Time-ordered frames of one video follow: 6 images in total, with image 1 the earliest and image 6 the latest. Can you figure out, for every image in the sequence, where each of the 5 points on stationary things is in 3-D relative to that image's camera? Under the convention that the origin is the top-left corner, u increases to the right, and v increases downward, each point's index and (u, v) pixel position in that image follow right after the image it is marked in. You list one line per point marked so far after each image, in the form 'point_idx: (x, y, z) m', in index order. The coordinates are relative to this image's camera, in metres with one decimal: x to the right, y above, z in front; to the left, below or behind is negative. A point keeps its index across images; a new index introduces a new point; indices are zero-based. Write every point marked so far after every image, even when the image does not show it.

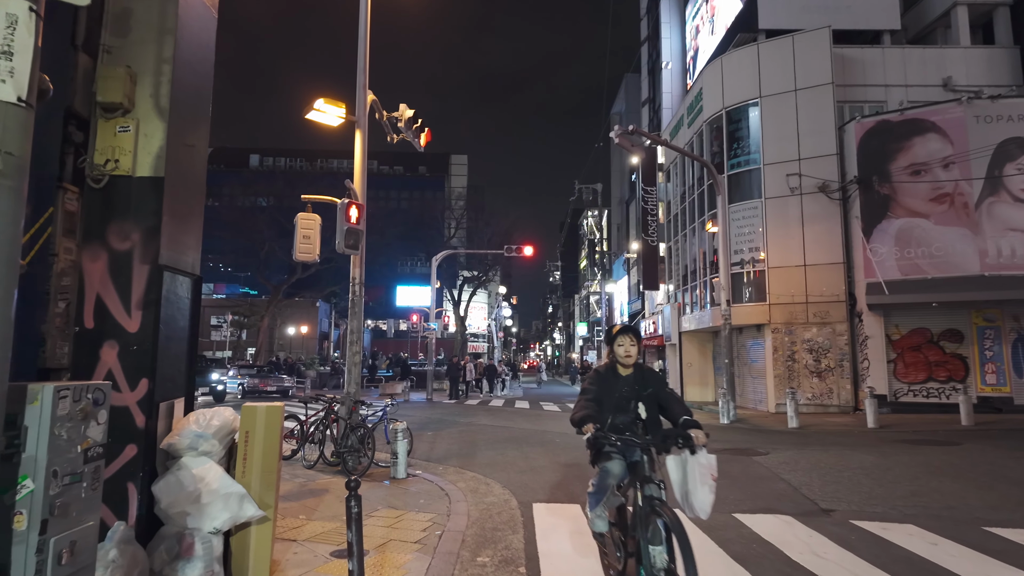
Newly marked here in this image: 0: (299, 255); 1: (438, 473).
0: (-3.6, +0.6, +10.0) m
1: (-1.2, -3.0, +9.5) m
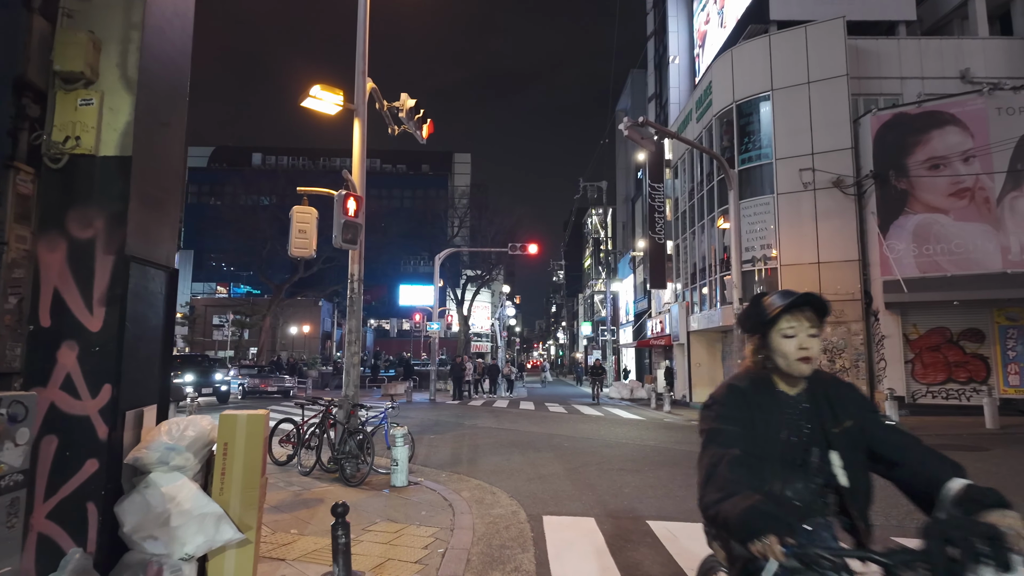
0: (-3.5, +0.6, +9.5) m
1: (-1.1, -2.9, +9.0) m
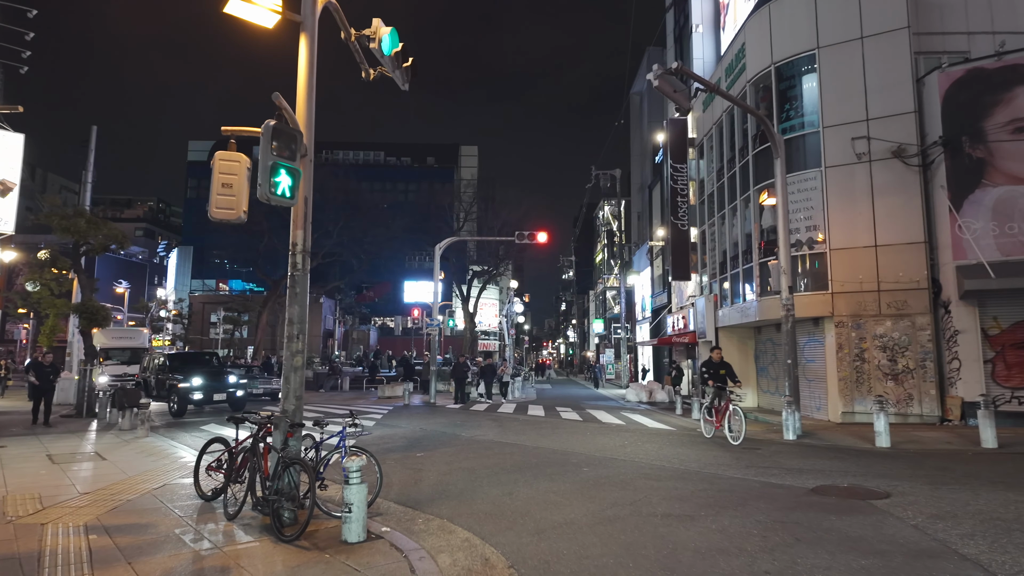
0: (-3.5, +0.9, +7.0) m
1: (-1.1, -2.6, +6.4) m
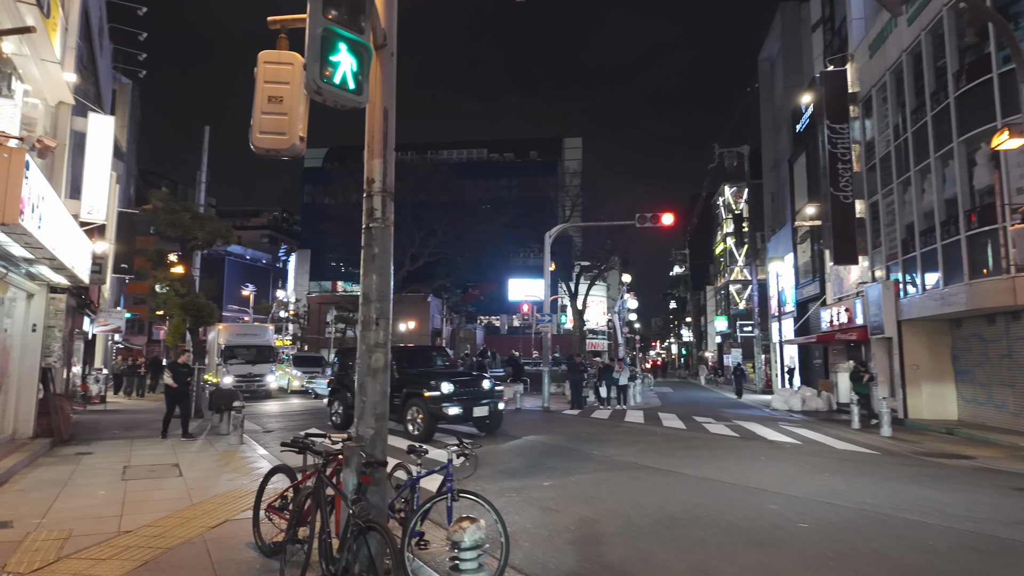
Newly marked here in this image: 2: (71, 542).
0: (-2.0, +1.2, +4.7) m
1: (+0.4, -2.3, +3.7) m
2: (-4.3, -2.5, +5.8) m
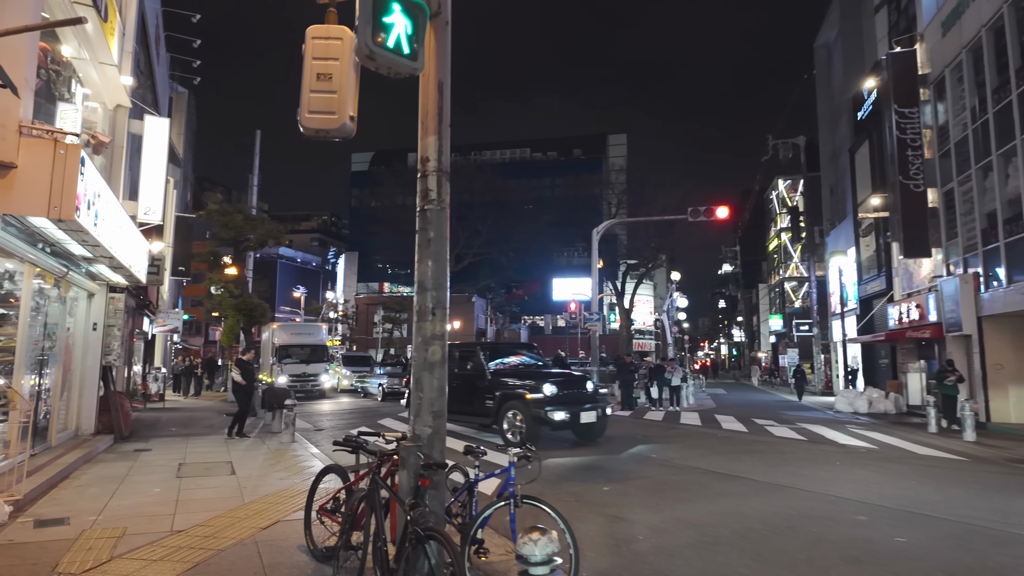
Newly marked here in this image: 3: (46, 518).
0: (-1.5, +1.3, +4.4) m
1: (+0.8, -2.2, +3.3) m
2: (-3.7, -2.4, +5.7) m
3: (-5.0, -2.5, +6.4) m
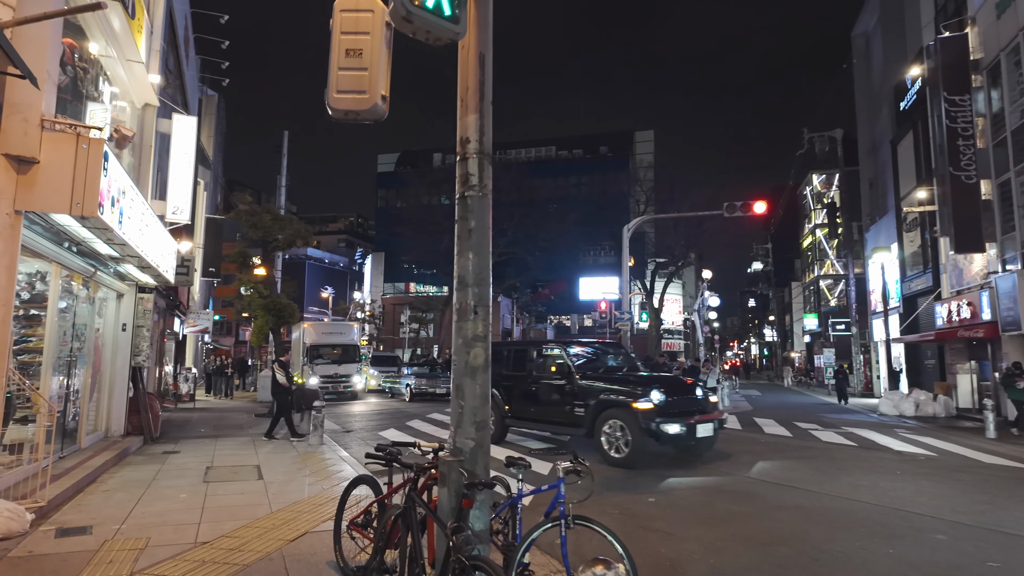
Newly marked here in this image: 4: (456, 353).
0: (-1.2, +1.3, +4.0) m
1: (+1.1, -2.2, +2.8) m
2: (-3.3, -2.4, +5.4) m
3: (-4.6, -2.5, +6.2) m
4: (-0.3, -0.4, +3.7) m
